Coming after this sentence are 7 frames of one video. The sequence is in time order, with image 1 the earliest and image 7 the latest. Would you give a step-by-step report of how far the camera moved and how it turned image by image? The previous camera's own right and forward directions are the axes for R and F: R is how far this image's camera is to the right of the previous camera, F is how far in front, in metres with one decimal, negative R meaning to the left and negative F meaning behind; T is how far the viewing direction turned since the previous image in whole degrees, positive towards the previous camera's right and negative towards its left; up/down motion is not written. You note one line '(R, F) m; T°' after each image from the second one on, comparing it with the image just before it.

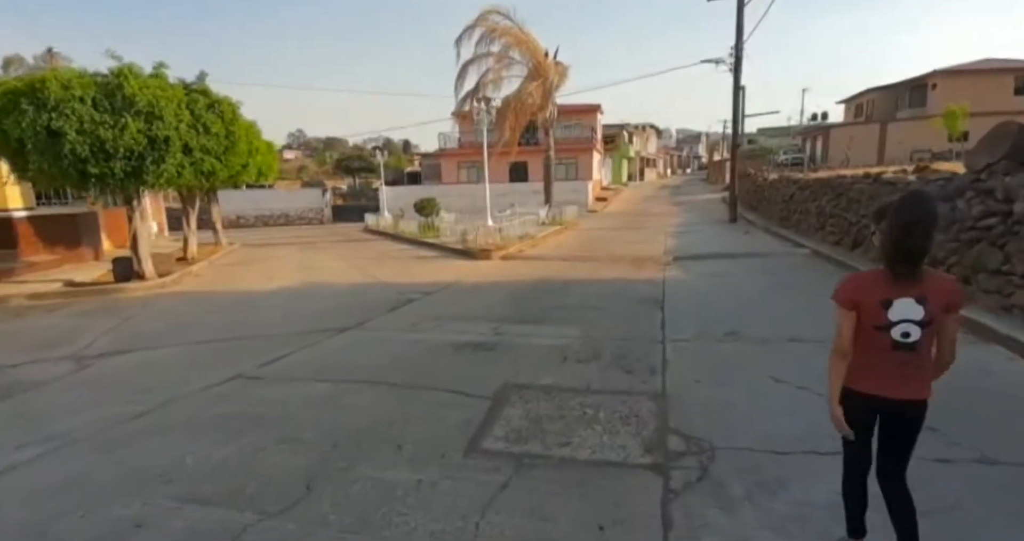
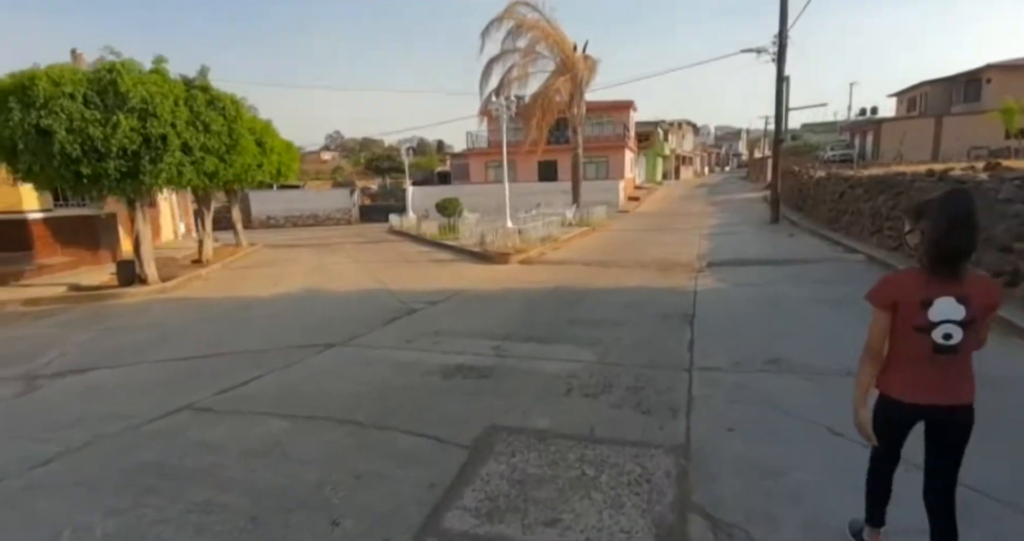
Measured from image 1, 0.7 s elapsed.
(+0.3, +0.8) m; -4°
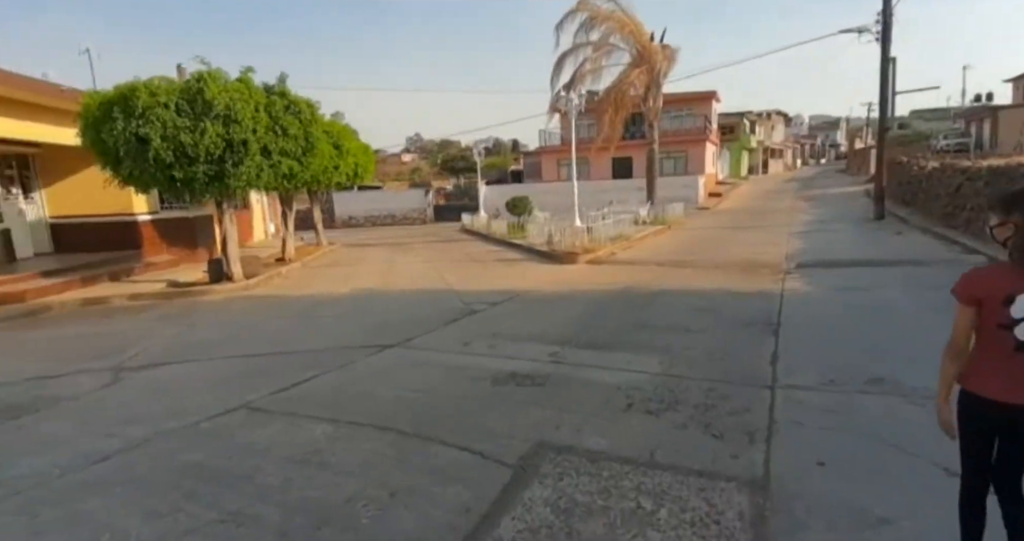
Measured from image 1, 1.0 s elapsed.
(+0.1, +0.3) m; -8°
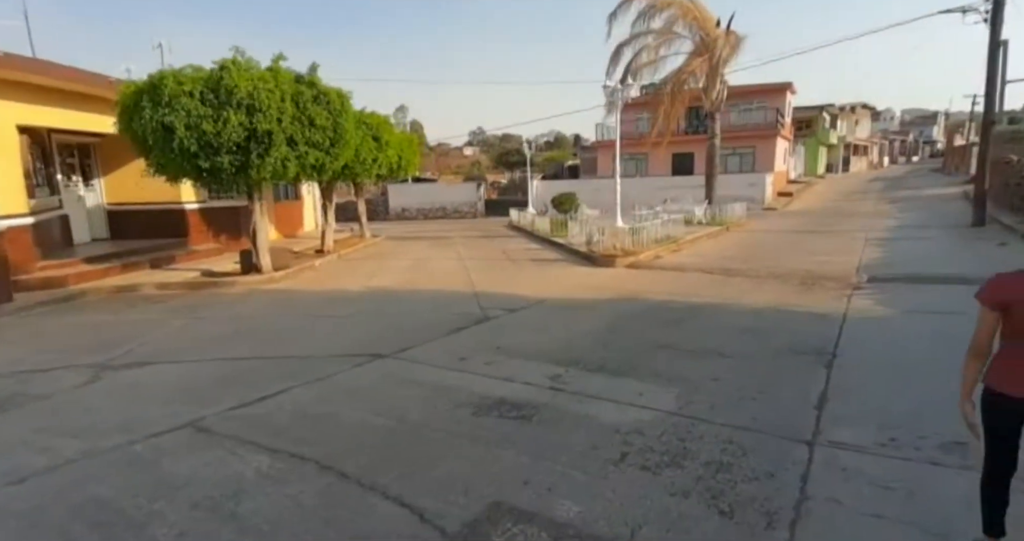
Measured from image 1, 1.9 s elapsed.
(+0.5, +0.7) m; -6°
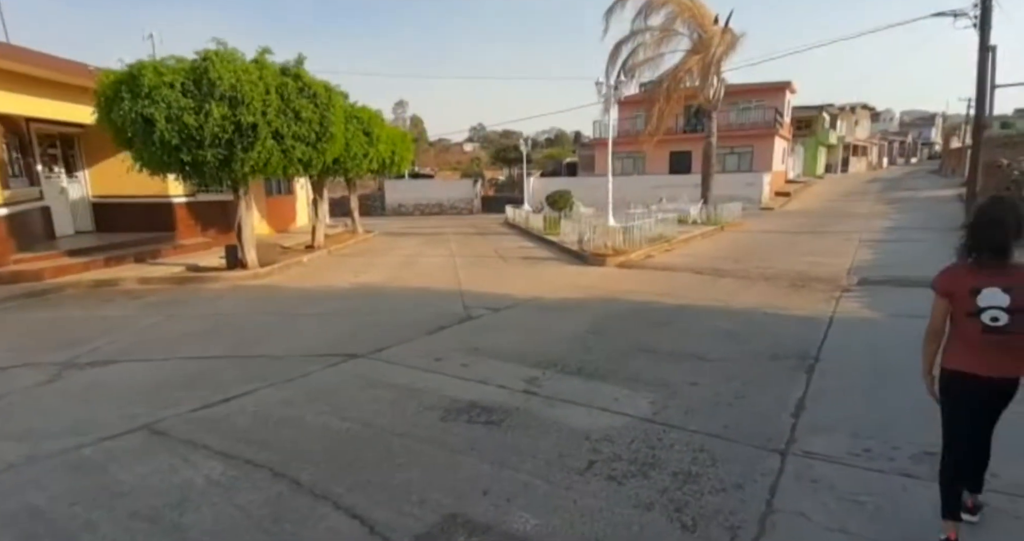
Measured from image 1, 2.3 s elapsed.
(+0.2, +0.1) m; 0°
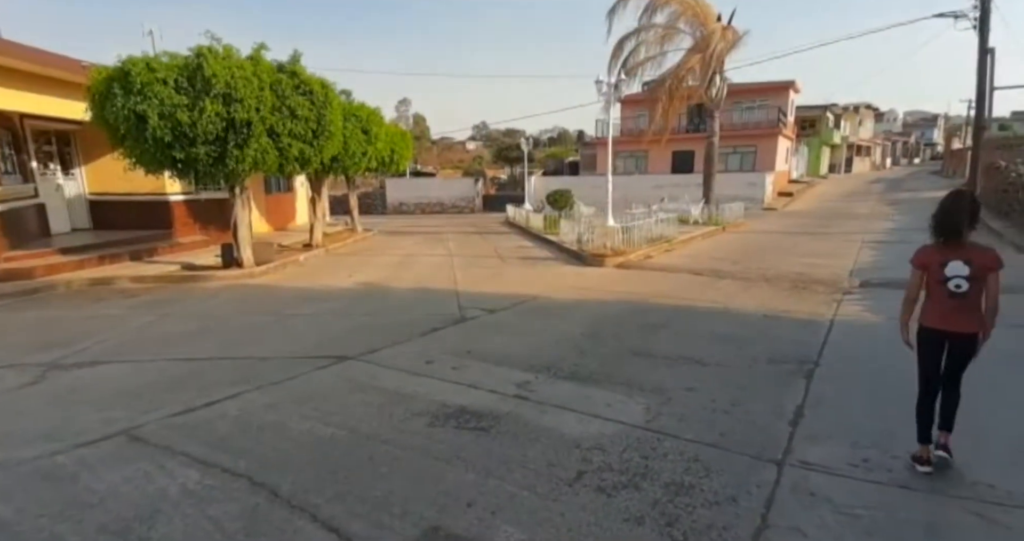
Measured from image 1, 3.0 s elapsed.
(+0.1, +0.1) m; 0°
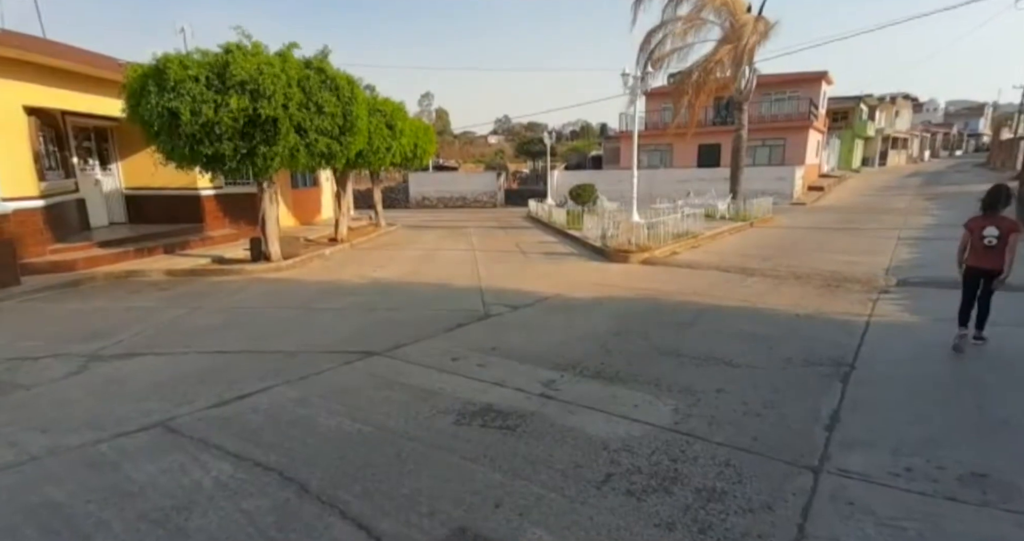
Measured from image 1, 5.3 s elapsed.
(0.0, 0.0) m; -2°
